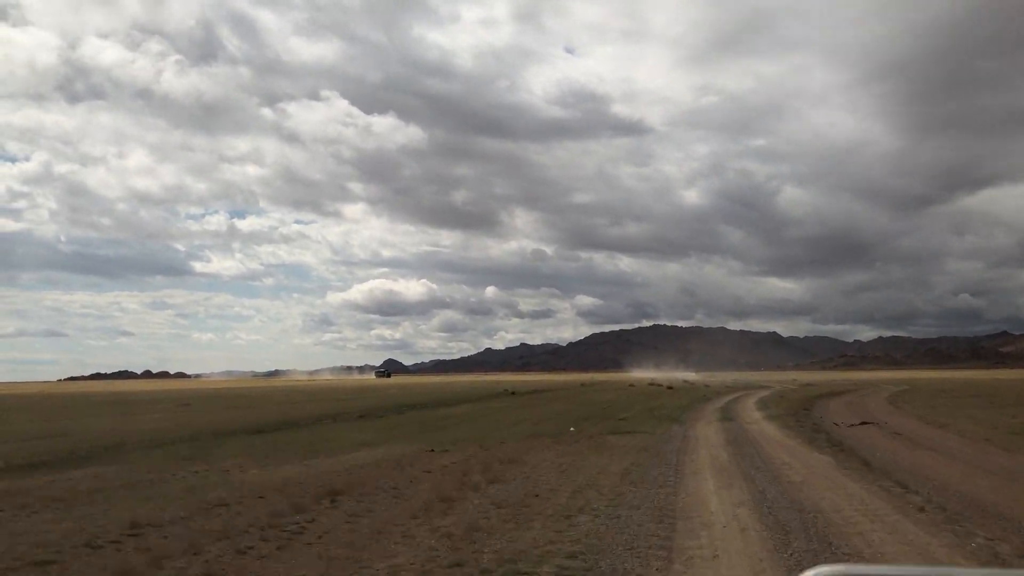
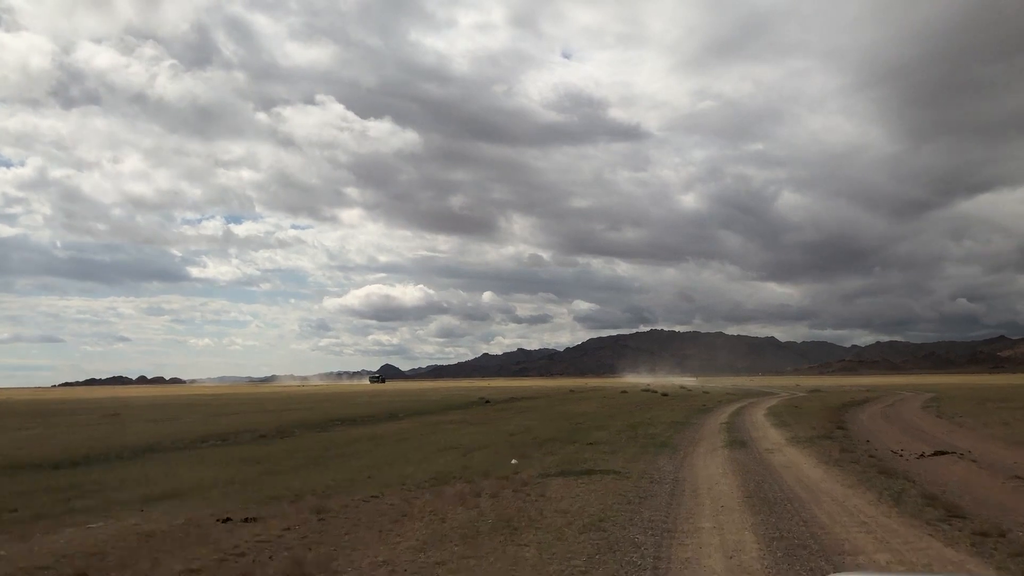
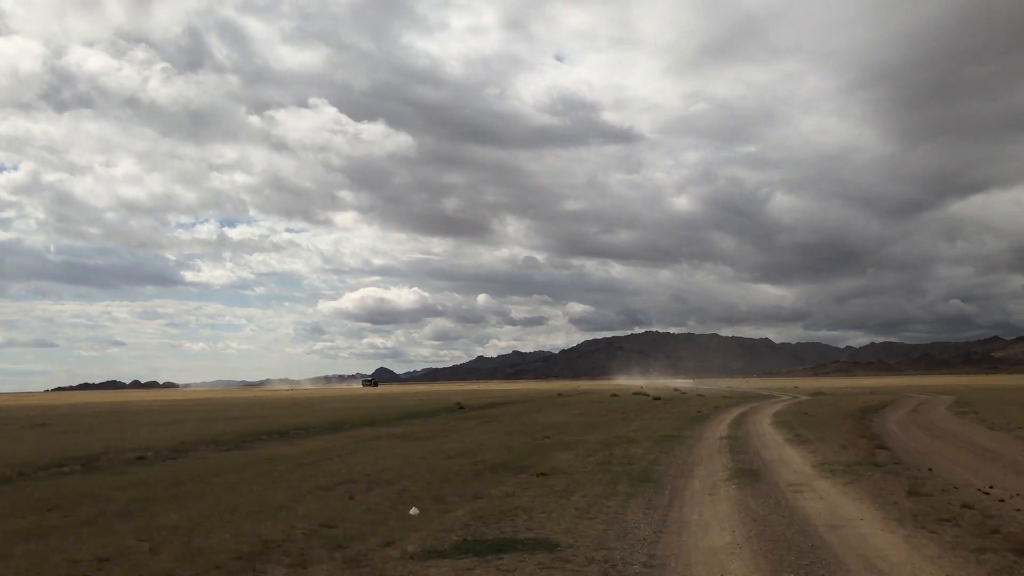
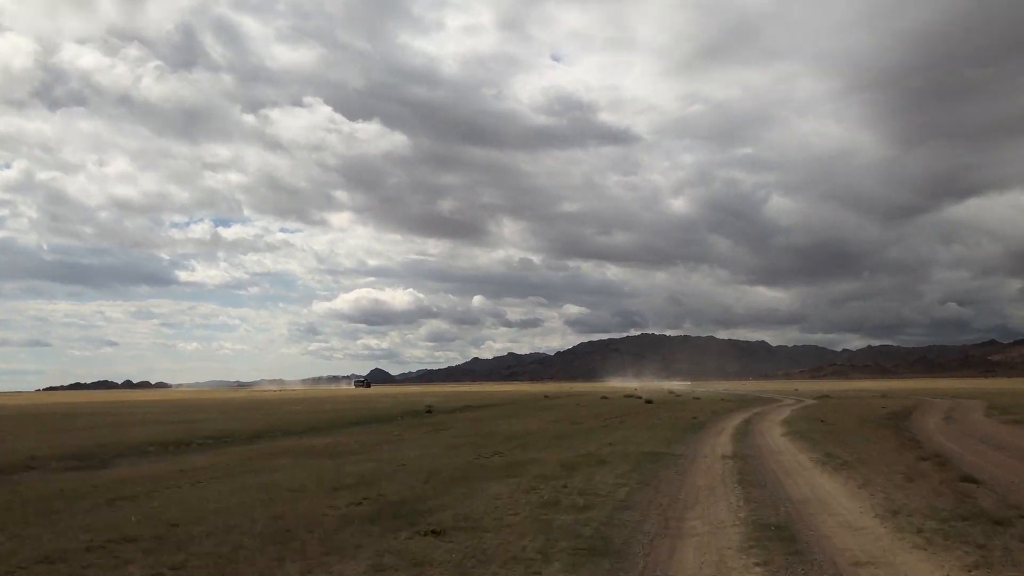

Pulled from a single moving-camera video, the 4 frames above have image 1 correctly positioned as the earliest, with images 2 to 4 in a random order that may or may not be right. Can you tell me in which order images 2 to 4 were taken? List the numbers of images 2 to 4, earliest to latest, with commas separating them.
2, 3, 4
